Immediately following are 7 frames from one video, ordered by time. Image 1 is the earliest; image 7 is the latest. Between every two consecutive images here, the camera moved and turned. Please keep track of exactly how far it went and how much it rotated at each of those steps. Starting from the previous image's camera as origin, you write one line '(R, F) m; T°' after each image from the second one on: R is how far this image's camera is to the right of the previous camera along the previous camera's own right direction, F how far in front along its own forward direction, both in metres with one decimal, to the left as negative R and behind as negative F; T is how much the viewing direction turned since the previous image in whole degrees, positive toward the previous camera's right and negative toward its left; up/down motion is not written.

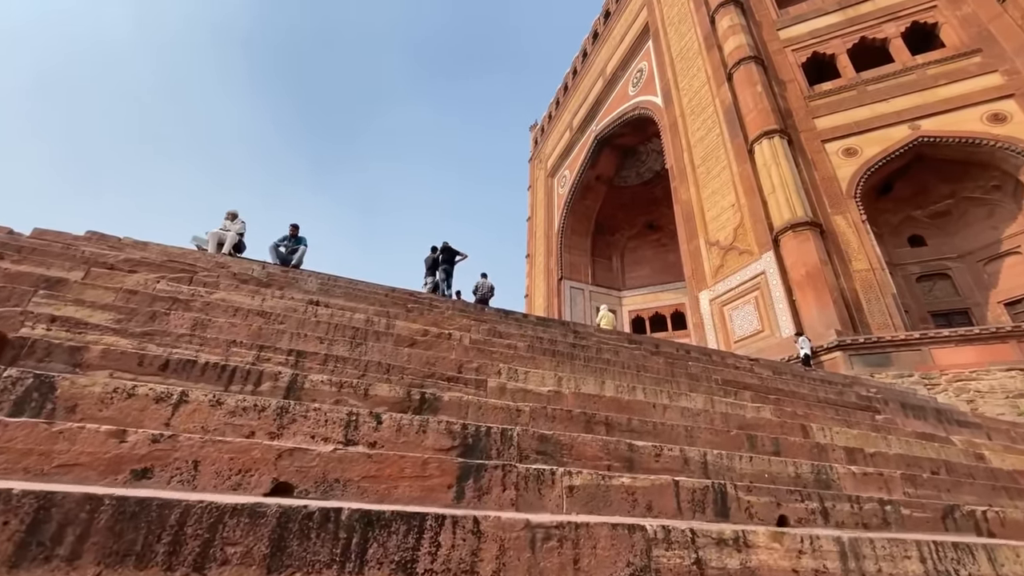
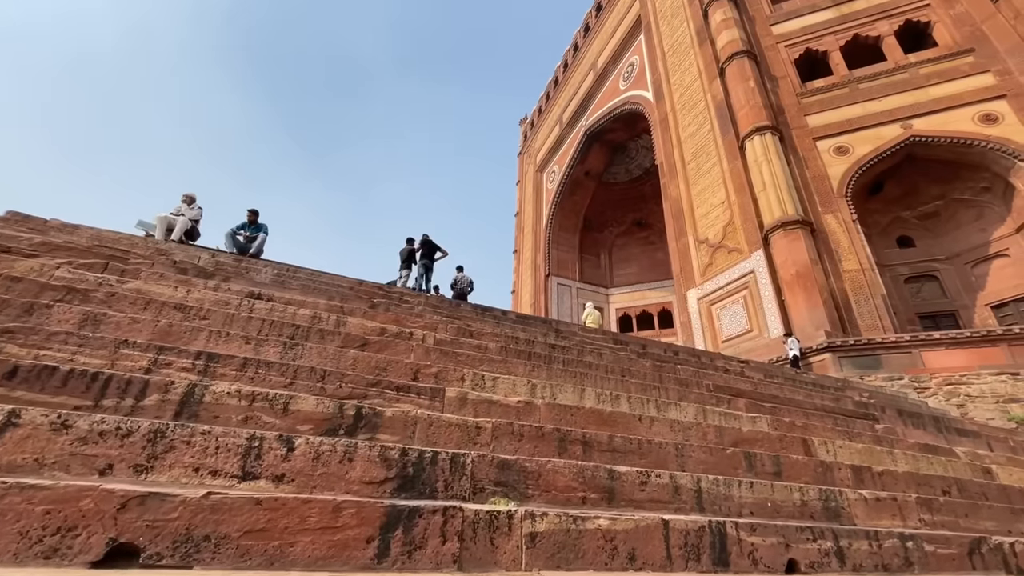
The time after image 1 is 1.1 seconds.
(+0.1, +0.3) m; +1°
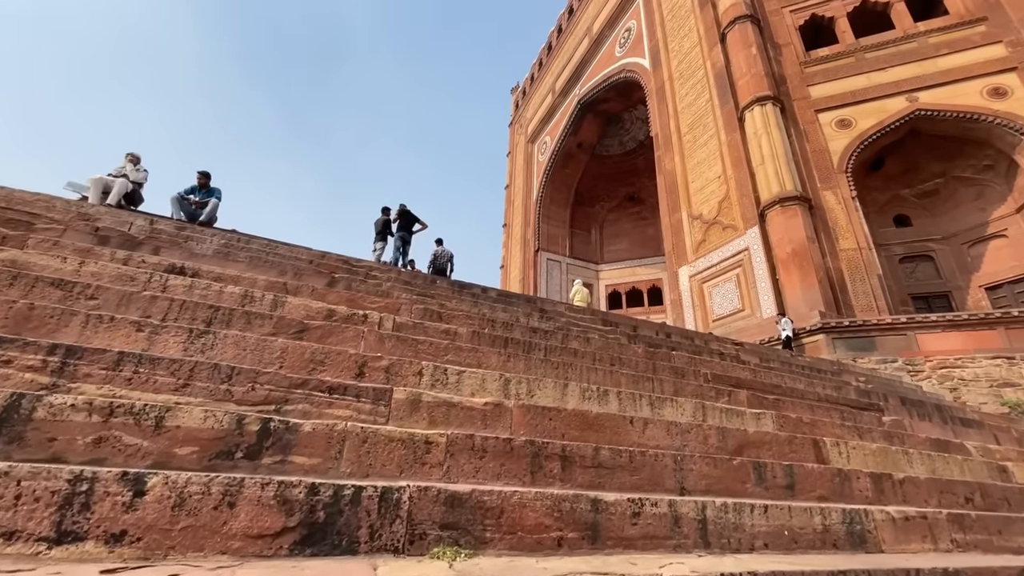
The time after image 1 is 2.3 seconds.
(+0.1, +0.4) m; +1°
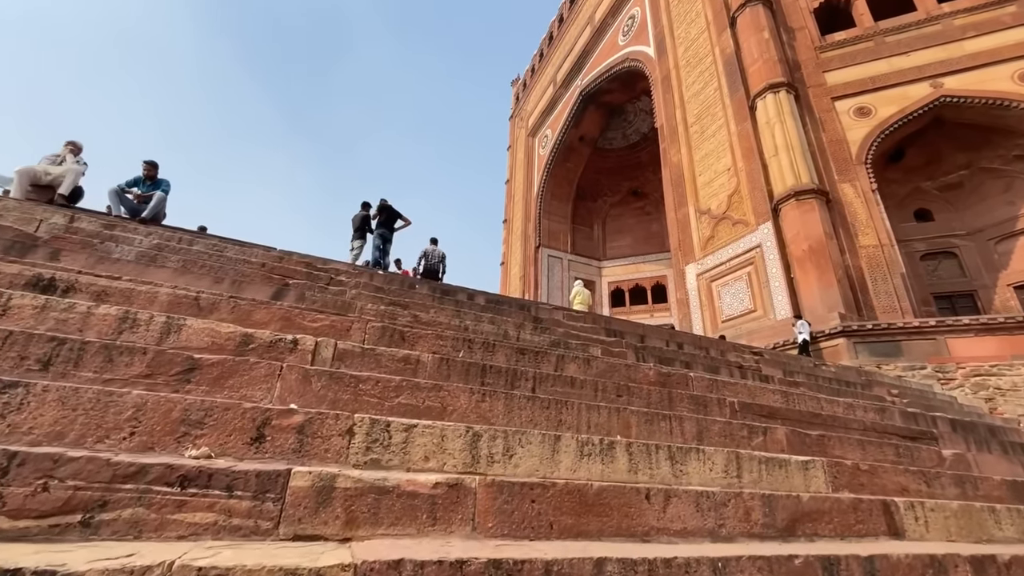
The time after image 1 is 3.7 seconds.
(+0.1, +0.5) m; 0°
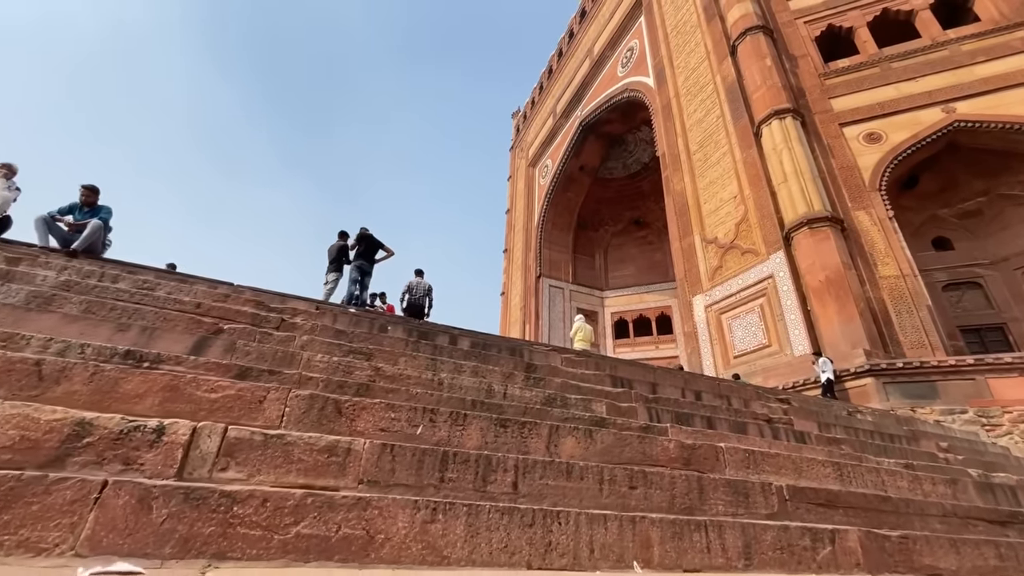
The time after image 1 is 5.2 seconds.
(+0.1, +0.5) m; 0°
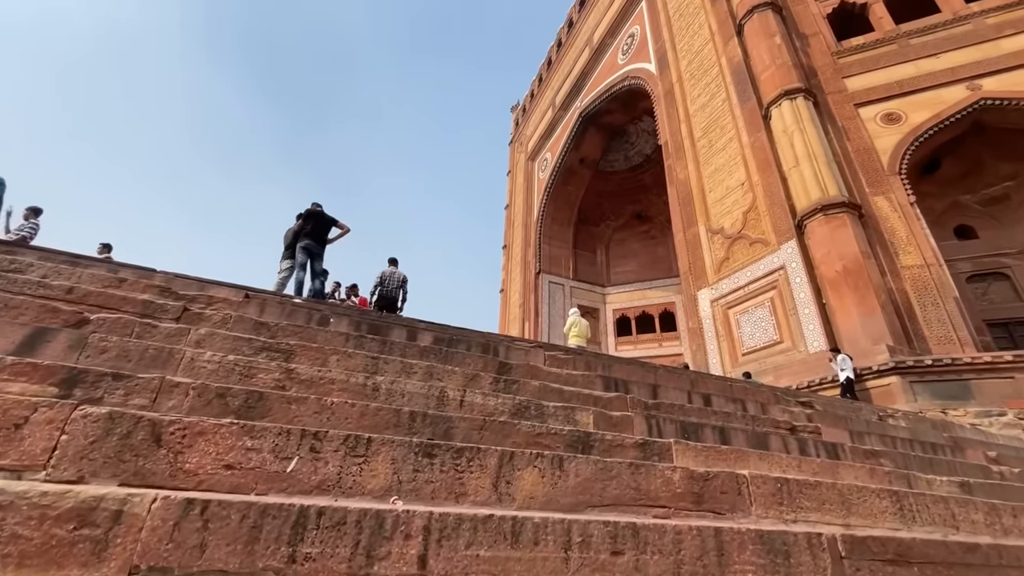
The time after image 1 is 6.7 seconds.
(+0.2, +0.5) m; 0°
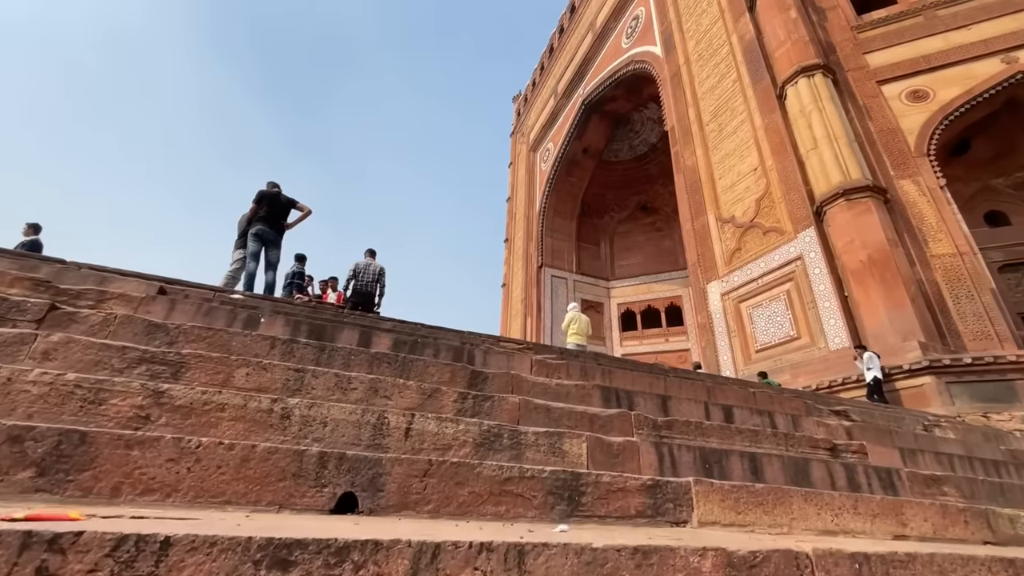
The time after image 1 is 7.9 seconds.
(+0.1, +0.5) m; -1°
